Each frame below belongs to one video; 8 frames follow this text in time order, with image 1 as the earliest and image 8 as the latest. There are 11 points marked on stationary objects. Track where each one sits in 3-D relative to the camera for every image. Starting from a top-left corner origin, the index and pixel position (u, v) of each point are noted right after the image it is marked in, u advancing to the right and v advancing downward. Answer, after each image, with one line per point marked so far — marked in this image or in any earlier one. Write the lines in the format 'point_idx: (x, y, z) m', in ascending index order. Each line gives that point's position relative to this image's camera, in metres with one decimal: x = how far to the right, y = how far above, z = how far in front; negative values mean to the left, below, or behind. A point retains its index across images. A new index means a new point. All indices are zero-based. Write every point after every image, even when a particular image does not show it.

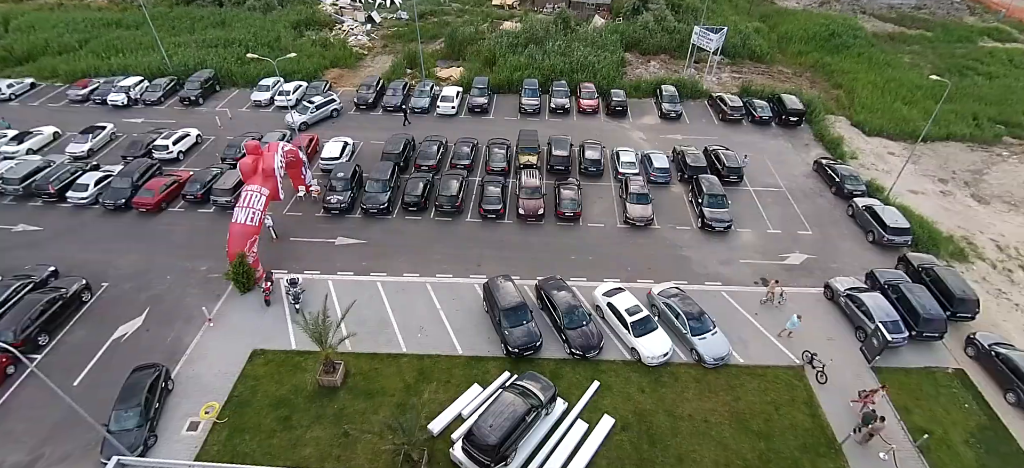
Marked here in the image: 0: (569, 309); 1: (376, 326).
0: (+2.3, -3.1, +19.0) m
1: (-5.5, -3.7, +19.6) m
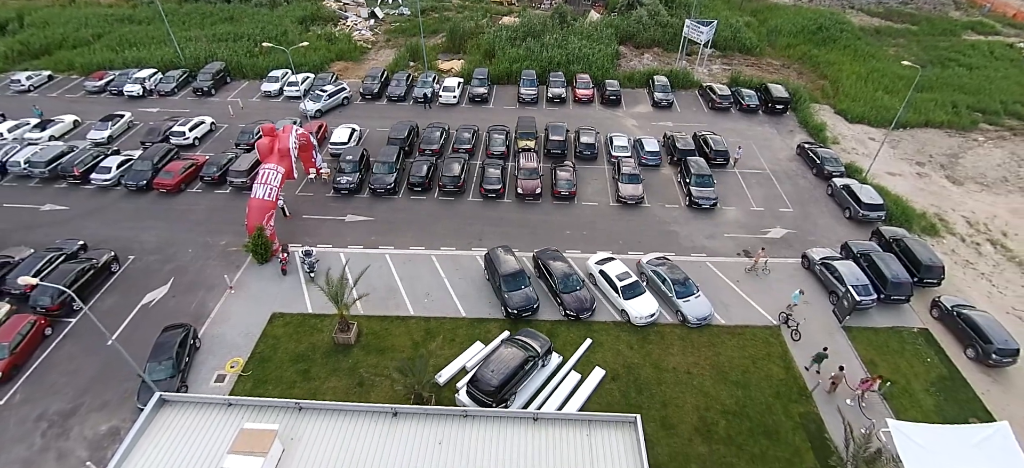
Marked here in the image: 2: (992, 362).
0: (+2.3, -1.9, +20.6) m
1: (-5.5, -2.6, +21.1) m
2: (+18.0, -4.8, +18.1) m
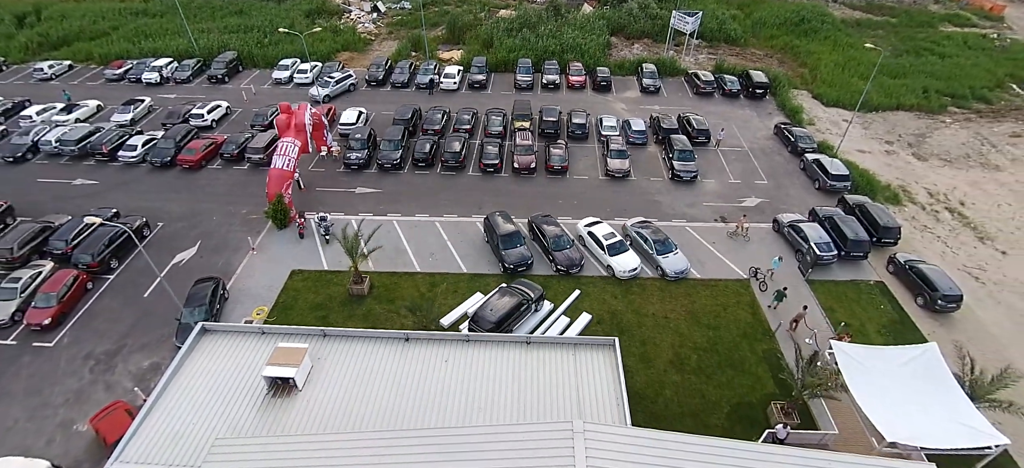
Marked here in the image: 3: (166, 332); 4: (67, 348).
0: (+2.1, -0.2, +22.7) m
1: (-5.7, -0.9, +23.3) m
2: (+17.9, -3.1, +20.3) m
3: (-14.3, -4.0, +20.0) m
4: (-17.7, -4.5, +19.4) m
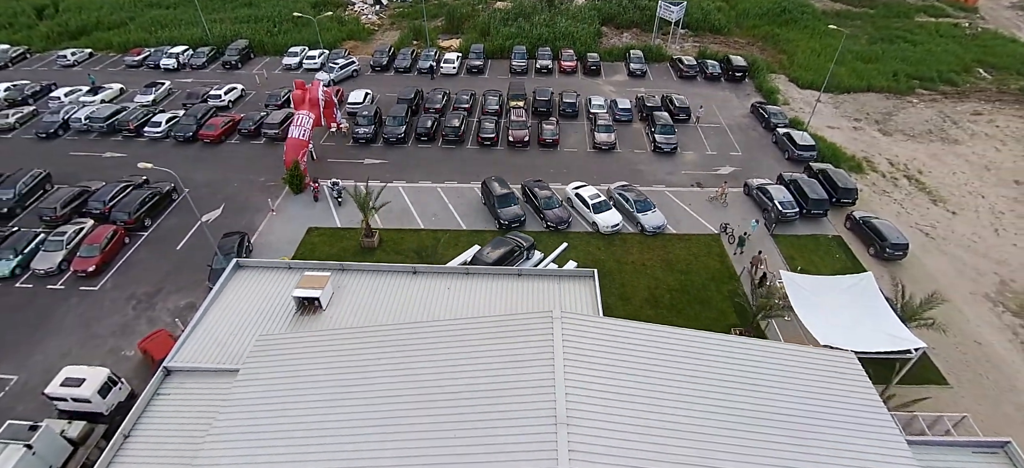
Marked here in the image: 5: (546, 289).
0: (+1.8, +1.8, +25.2) m
1: (-5.9, +1.1, +25.7) m
2: (+17.6, -1.0, +22.8) m
3: (-14.5, -2.0, +22.5) m
4: (-18.0, -2.5, +21.8) m
5: (+1.3, -2.1, +18.0) m
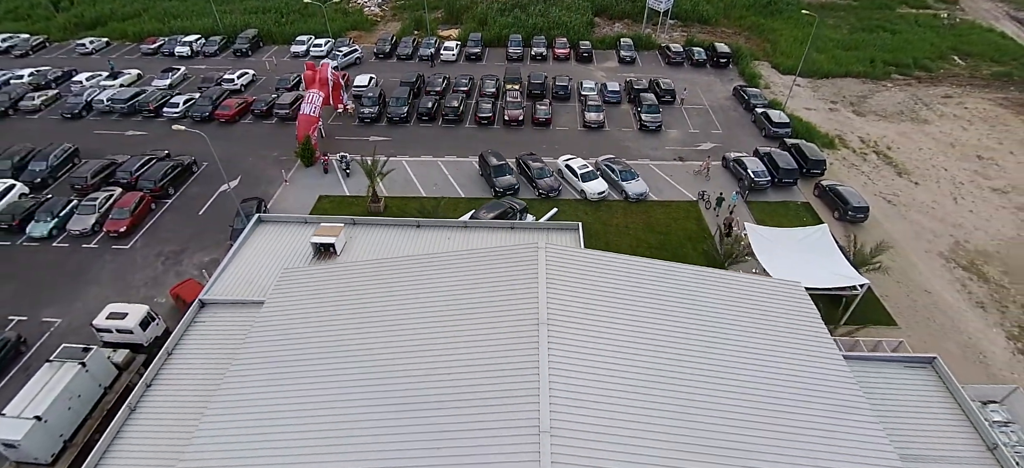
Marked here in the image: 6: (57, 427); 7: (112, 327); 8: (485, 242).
0: (+1.5, +3.6, +27.3) m
1: (-6.2, +2.9, +27.8) m
2: (+17.3, +0.8, +24.9) m
3: (-14.8, -0.2, +24.6) m
4: (-18.3, -0.7, +23.9) m
5: (+1.0, -0.3, +20.1) m
6: (-14.0, -6.0, +15.0) m
7: (-14.5, -3.4, +17.7) m
8: (-1.2, -0.3, +20.0) m
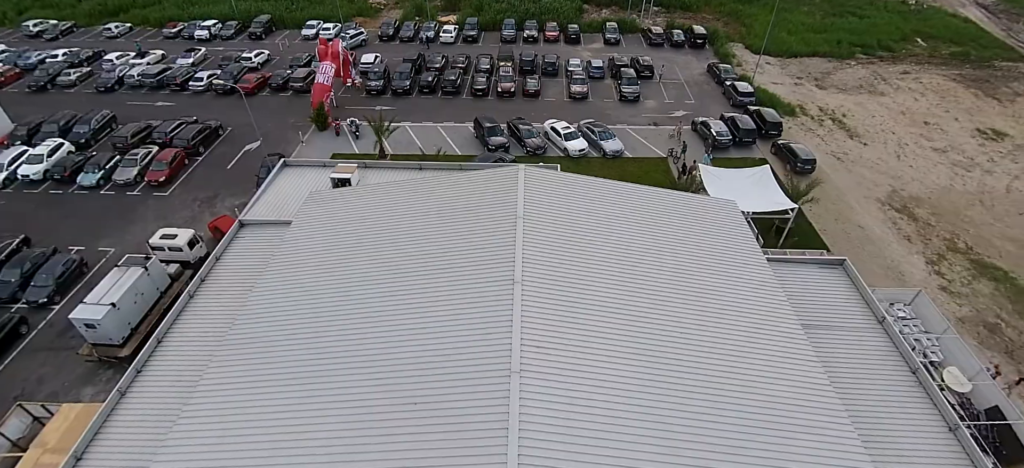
0: (+1.0, +6.6, +30.7) m
1: (-6.8, +5.8, +31.3) m
2: (+16.8, +3.8, +28.4) m
3: (-15.4, +2.7, +28.0) m
4: (-18.8, +2.2, +27.3) m
5: (+0.4, +2.7, +23.5) m
6: (-14.6, -3.1, +18.4) m
7: (-15.1, -0.5, +21.1) m
8: (-1.7, +2.7, +23.5) m
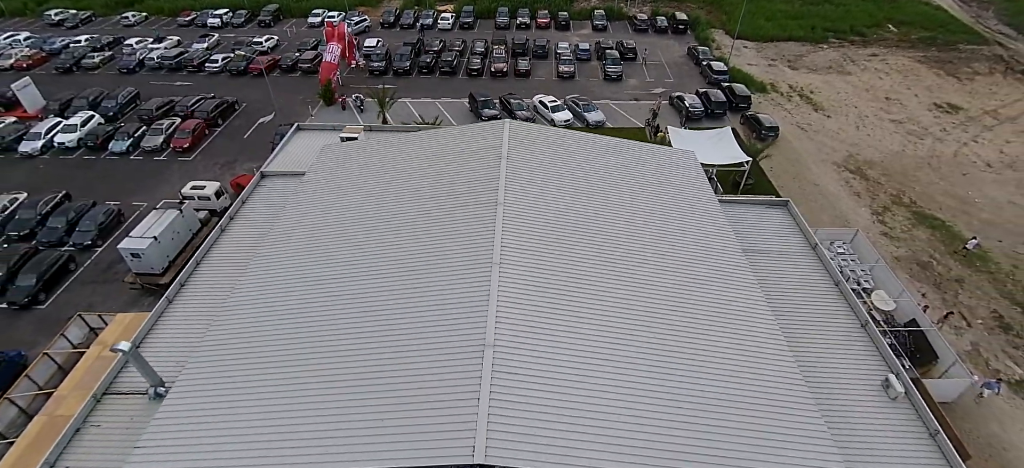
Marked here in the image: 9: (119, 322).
0: (+0.4, +9.1, +33.6) m
1: (-7.4, +8.3, +34.1) m
2: (+16.2, +6.3, +31.2) m
3: (-16.0, +5.1, +30.9) m
4: (-19.4, +4.6, +30.2) m
5: (-0.2, +5.2, +26.4) m
6: (-15.2, -0.7, +21.2) m
7: (-15.7, +2.0, +24.0) m
8: (-2.3, +5.2, +26.3) m
9: (-15.0, -3.4, +18.6) m
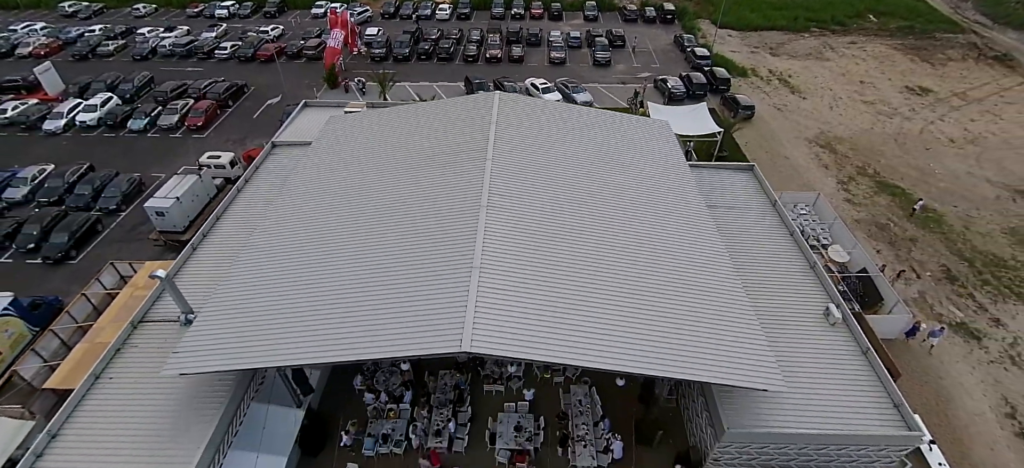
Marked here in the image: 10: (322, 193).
0: (-0.1, +11.0, +35.7) m
1: (-7.9, +10.1, +36.2) m
2: (+15.7, +8.2, +33.3) m
3: (-16.5, +7.0, +33.0) m
4: (-19.9, +6.4, +32.3) m
5: (-0.7, +7.1, +28.5) m
6: (-15.7, +1.2, +23.3) m
7: (-16.2, +3.8, +26.0) m
8: (-2.8, +7.1, +28.4) m
9: (-15.5, -1.5, +20.7) m
10: (-7.7, +1.7, +19.6) m
